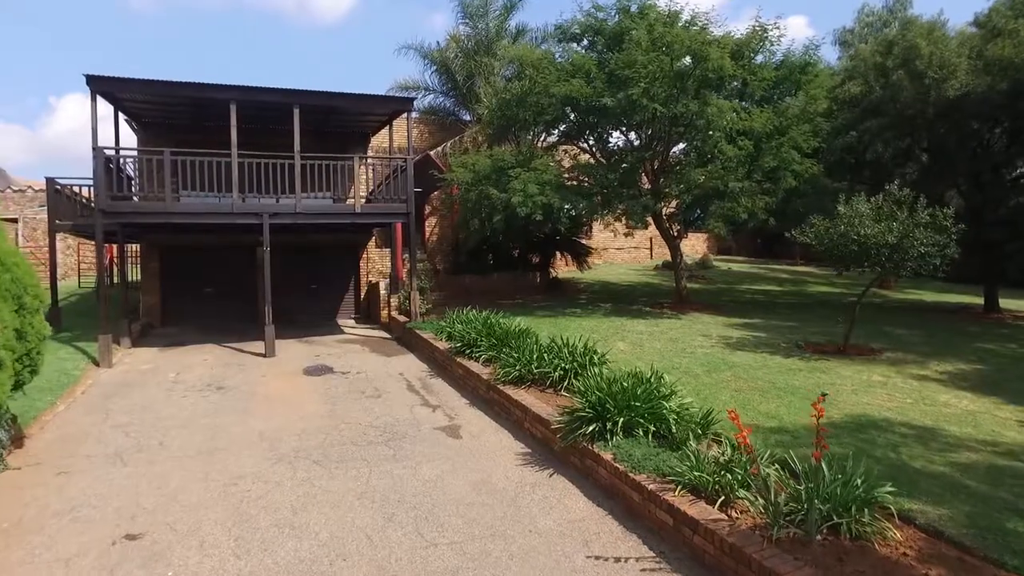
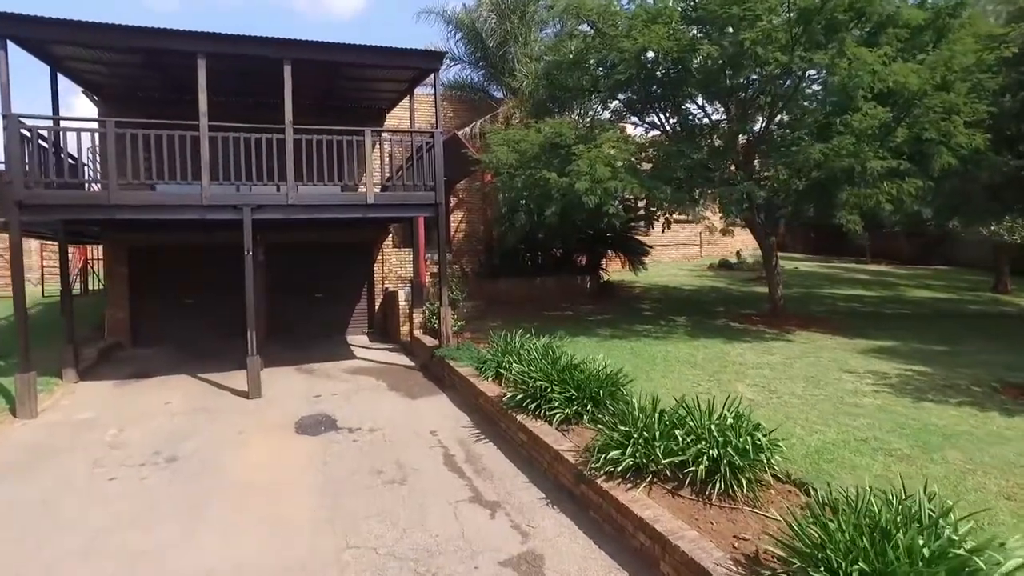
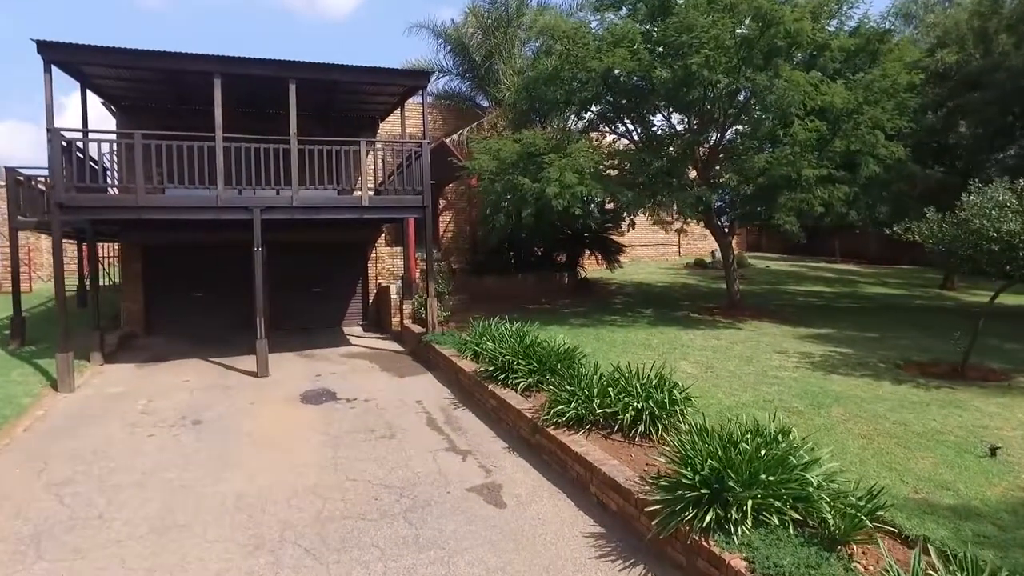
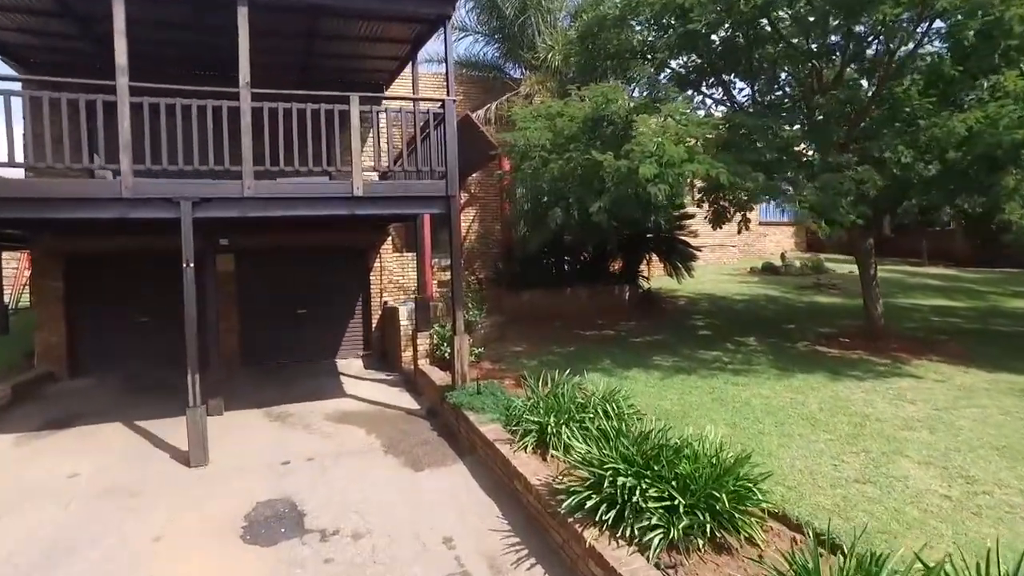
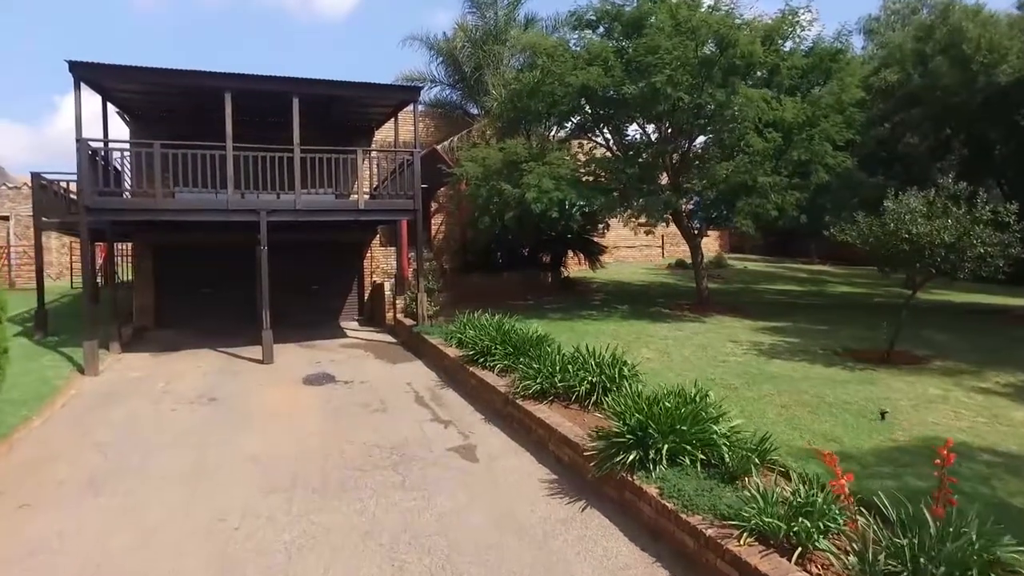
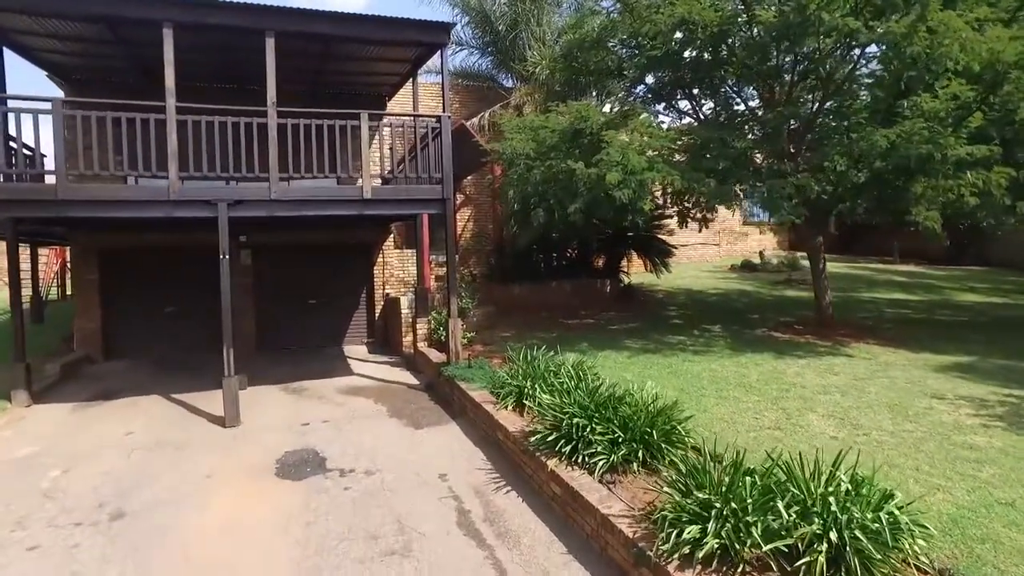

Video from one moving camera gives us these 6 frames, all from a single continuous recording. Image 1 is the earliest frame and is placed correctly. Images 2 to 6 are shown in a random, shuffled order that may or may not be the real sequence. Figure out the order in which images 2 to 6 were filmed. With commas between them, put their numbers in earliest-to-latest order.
5, 3, 2, 6, 4
